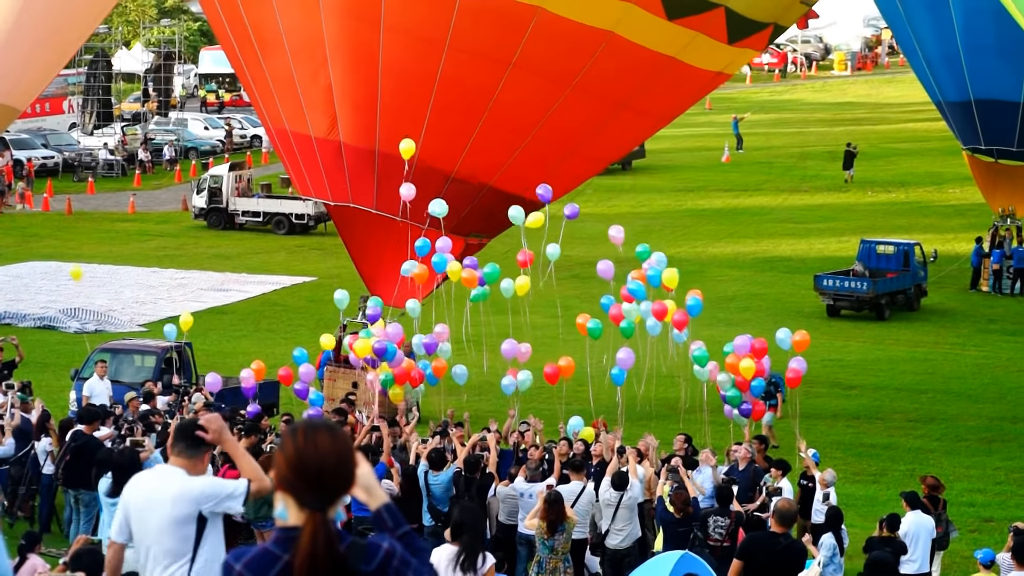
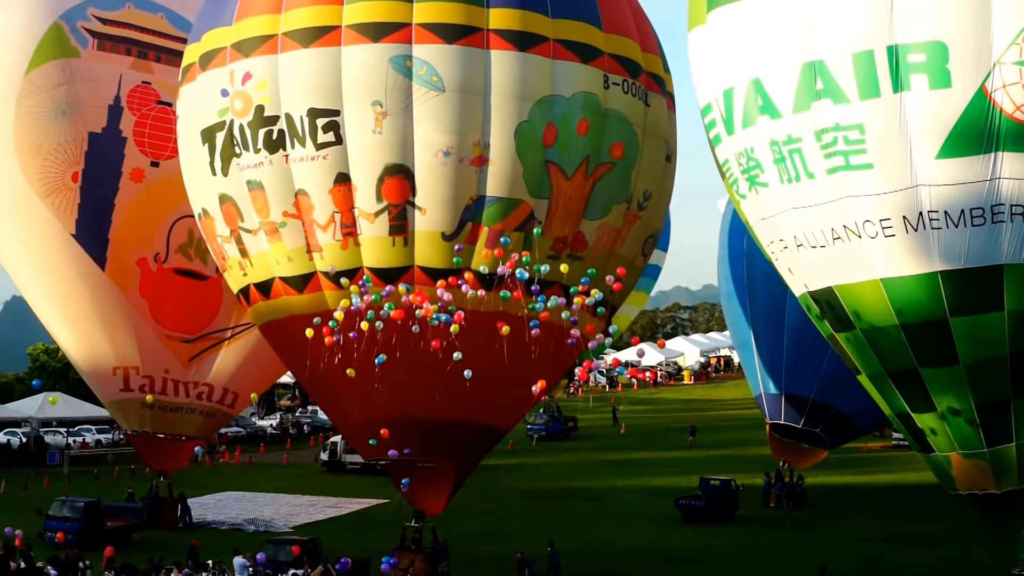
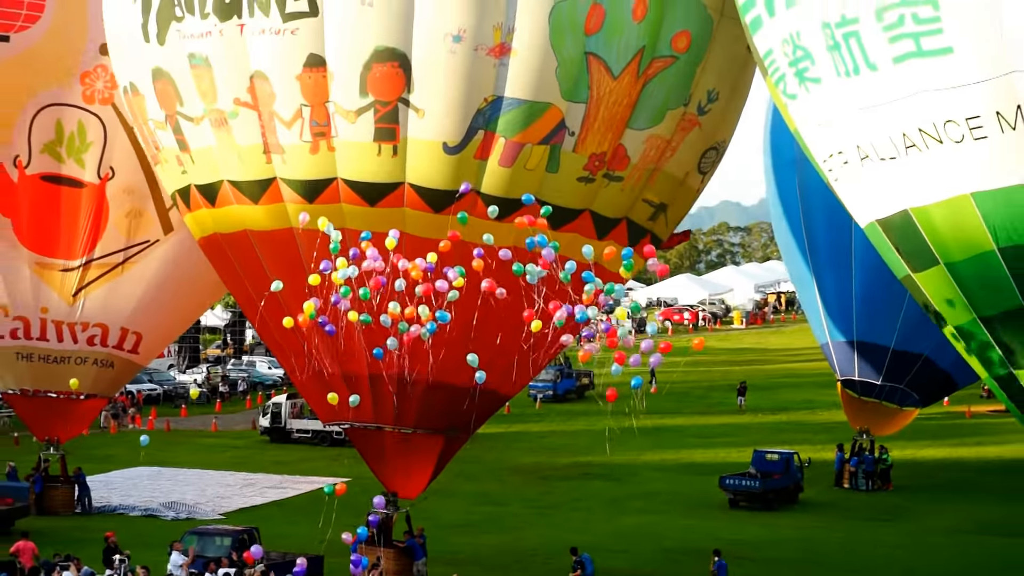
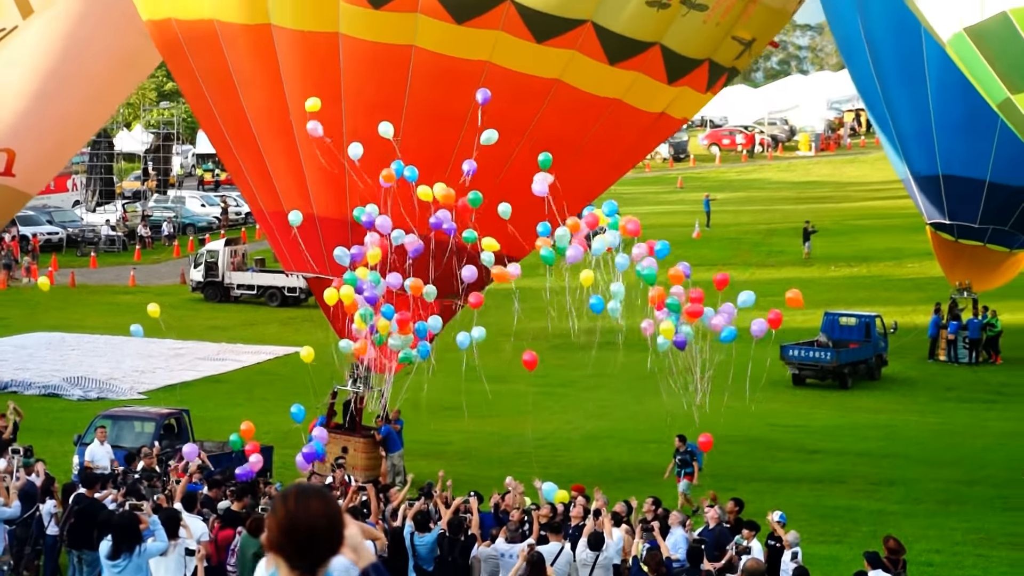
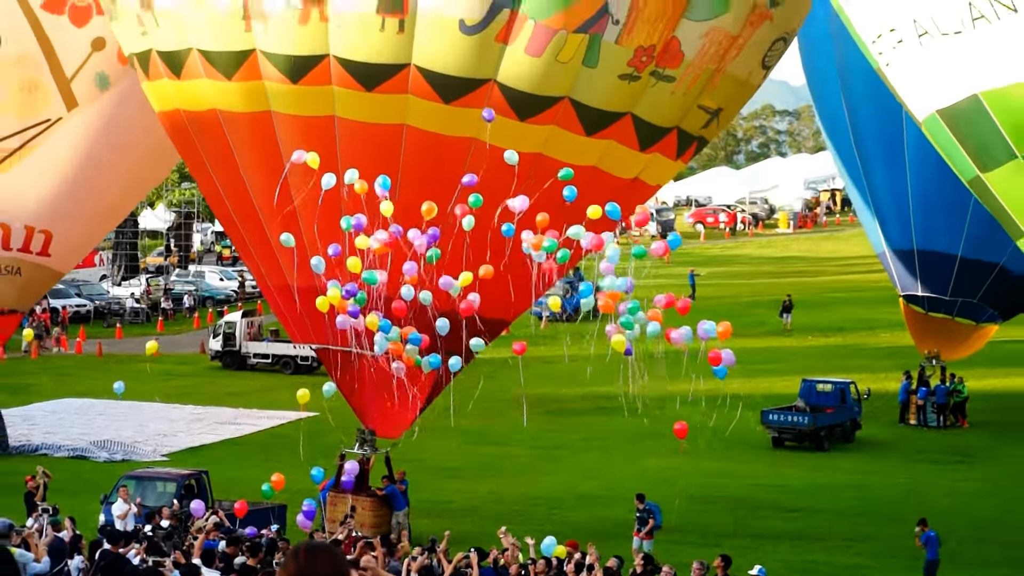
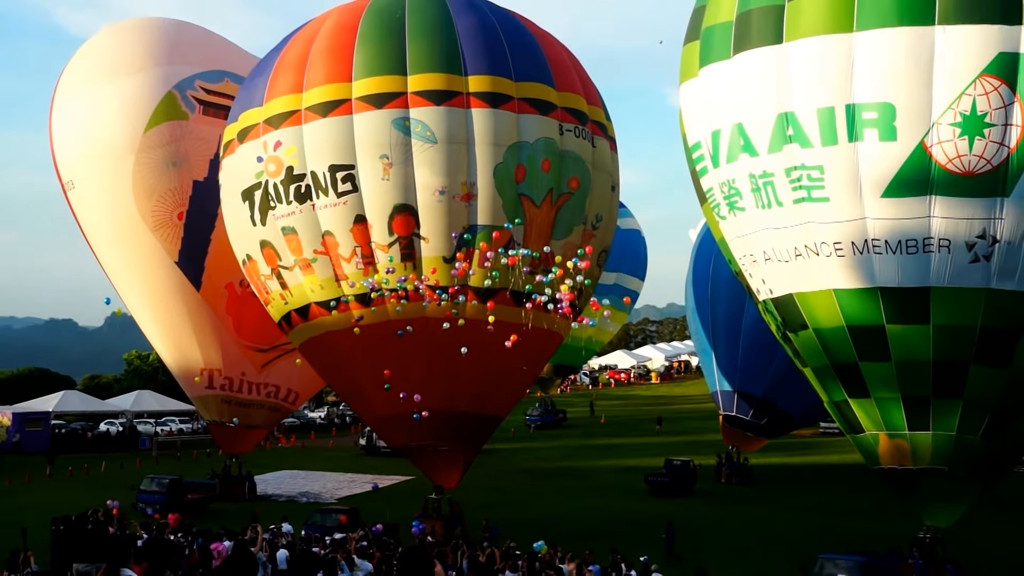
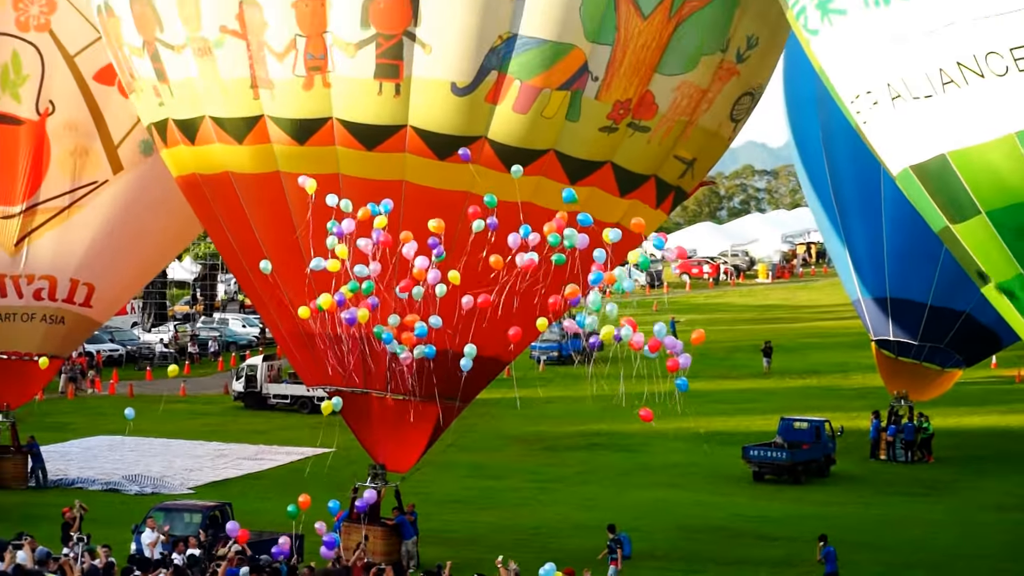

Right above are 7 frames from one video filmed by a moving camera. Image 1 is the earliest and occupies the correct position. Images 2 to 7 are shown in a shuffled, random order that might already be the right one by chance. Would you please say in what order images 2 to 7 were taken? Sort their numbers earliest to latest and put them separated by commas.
4, 5, 7, 3, 2, 6
